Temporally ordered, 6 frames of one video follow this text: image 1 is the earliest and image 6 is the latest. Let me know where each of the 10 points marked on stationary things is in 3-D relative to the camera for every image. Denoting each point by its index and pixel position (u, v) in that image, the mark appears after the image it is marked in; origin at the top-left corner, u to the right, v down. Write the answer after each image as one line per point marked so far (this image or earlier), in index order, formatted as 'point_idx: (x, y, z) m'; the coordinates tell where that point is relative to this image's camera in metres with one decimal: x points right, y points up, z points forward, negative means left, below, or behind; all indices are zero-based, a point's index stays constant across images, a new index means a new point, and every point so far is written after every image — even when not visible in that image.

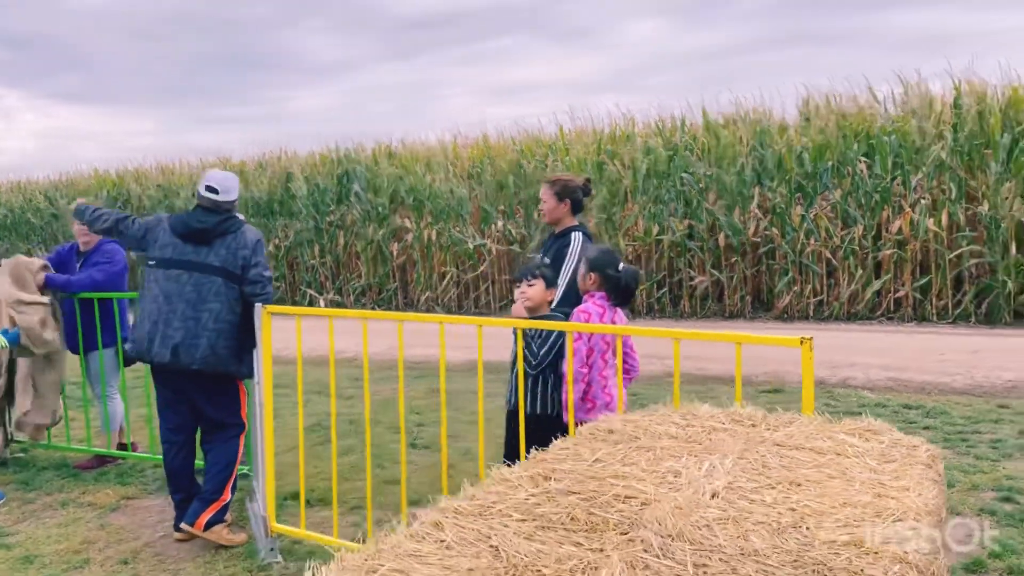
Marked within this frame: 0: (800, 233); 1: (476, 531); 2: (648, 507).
0: (+4.3, +0.8, +13.4) m
1: (-0.1, -0.5, +1.9) m
2: (+0.3, -0.5, +1.9) m
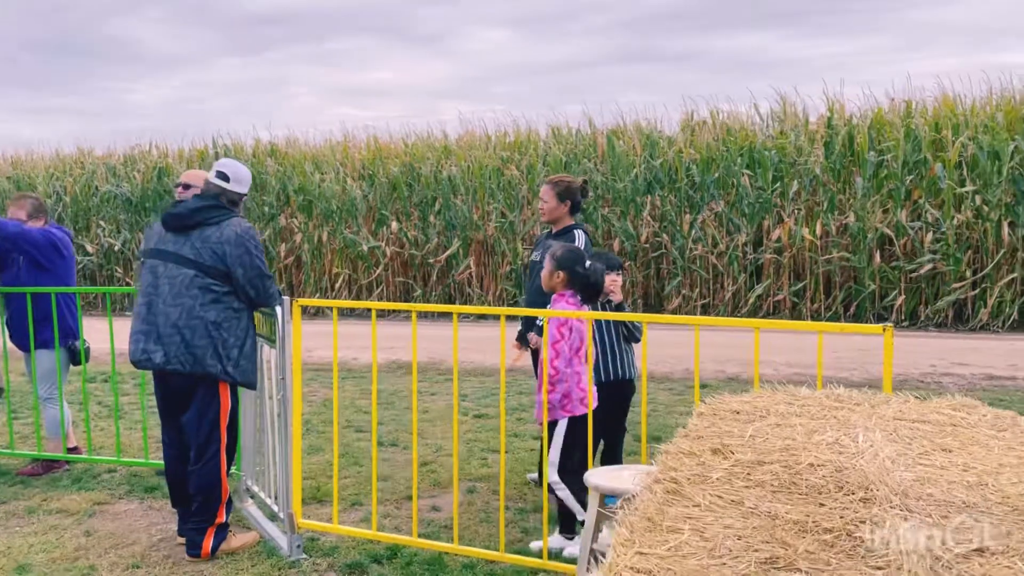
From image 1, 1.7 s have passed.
0: (+2.8, +0.8, +14.1) m
1: (+0.5, -0.5, +2.0) m
2: (+0.8, -0.4, +2.2) m
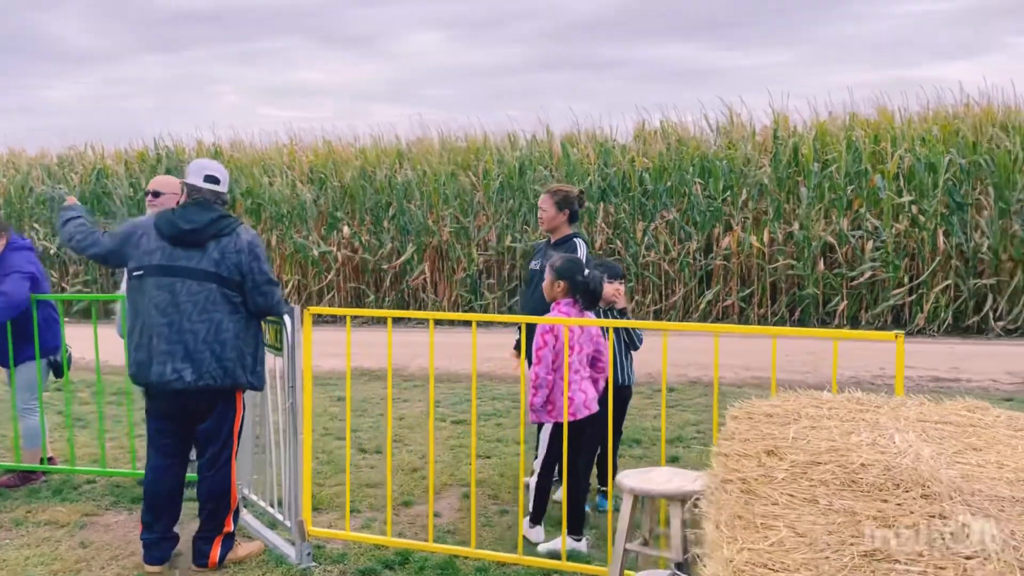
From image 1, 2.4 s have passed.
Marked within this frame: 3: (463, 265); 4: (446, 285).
0: (+2.1, +0.7, +14.4) m
1: (+0.7, -0.5, +2.1) m
2: (+1.0, -0.5, +2.3) m
3: (-0.8, +0.4, +15.1) m
4: (-1.1, +0.1, +15.2) m
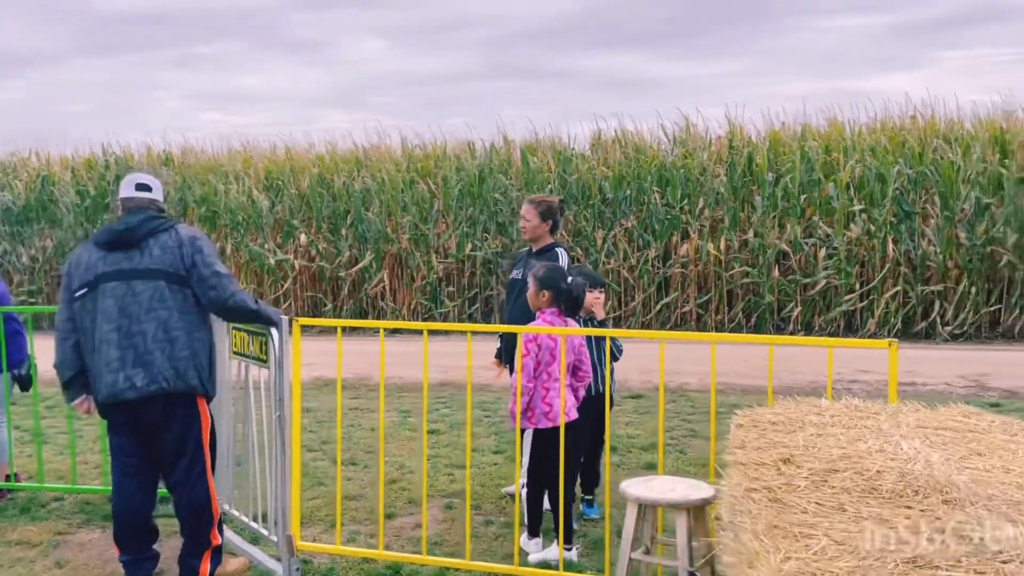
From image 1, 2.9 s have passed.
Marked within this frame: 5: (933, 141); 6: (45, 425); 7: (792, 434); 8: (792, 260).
0: (+1.5, +0.5, +14.5) m
1: (+0.8, -0.5, +2.2) m
2: (+1.1, -0.5, +2.4) m
3: (-1.5, +0.2, +15.0) m
4: (-1.8, -0.1, +15.1) m
5: (+6.8, +2.4, +14.4) m
6: (-3.6, -1.1, +6.8) m
7: (+0.9, -0.5, +2.9) m
8: (+4.4, +0.4, +14.0) m
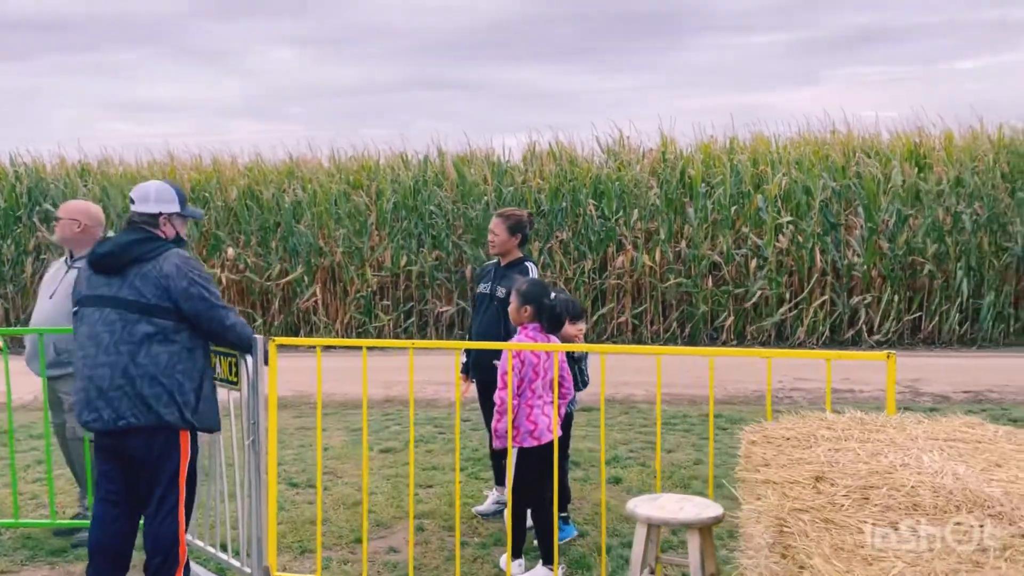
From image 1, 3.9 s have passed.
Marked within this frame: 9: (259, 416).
0: (+0.4, +0.3, +14.5) m
1: (+0.9, -0.6, +2.2) m
2: (+1.2, -0.5, +2.4) m
3: (-2.6, 0.0, +14.7) m
4: (-2.9, -0.3, +14.8) m
5: (+5.8, +2.2, +14.9) m
6: (-3.9, -1.2, +6.4) m
7: (+1.0, -0.5, +2.8) m
8: (+3.4, +0.3, +14.3) m
9: (-1.1, -0.6, +3.9) m
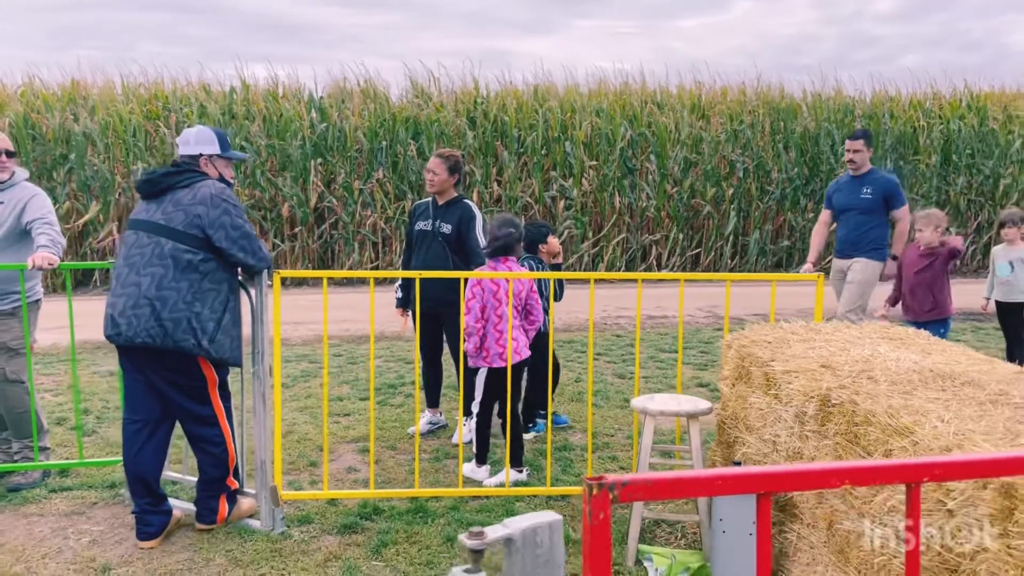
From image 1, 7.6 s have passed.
0: (-2.6, +1.4, +14.6) m
1: (+1.3, -0.3, +2.9) m
2: (+1.5, -0.3, +3.2) m
3: (-5.5, +1.0, +14.0) m
4: (-5.8, +0.7, +14.0) m
5: (+2.5, +3.4, +16.3) m
6: (-4.5, -0.8, +5.7) m
7: (+1.1, -0.2, +3.6) m
8: (+0.4, +1.3, +15.2) m
9: (-1.1, -0.3, +4.1) m
